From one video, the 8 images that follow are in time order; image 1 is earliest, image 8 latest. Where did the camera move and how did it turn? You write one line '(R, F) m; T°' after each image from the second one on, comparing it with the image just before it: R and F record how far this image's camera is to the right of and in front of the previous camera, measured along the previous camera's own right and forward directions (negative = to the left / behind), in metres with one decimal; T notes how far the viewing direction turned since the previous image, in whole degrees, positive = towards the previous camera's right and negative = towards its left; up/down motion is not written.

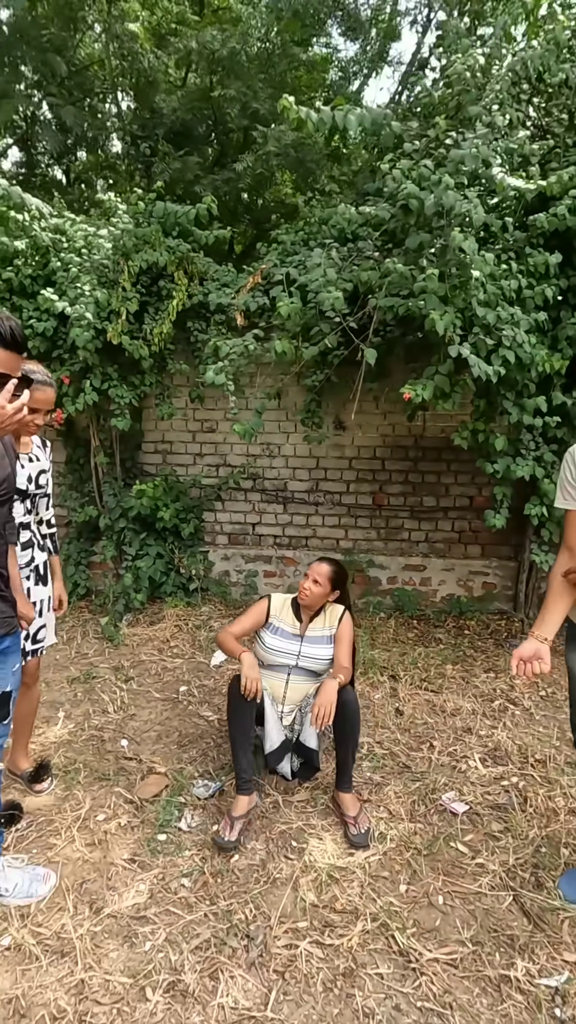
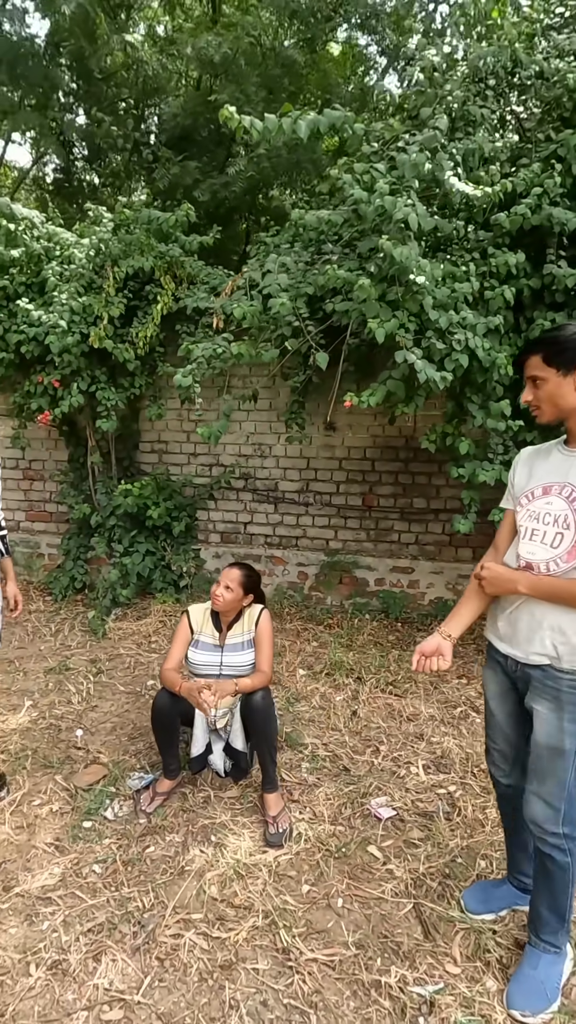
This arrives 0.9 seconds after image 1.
(+0.5, 0.0) m; -5°
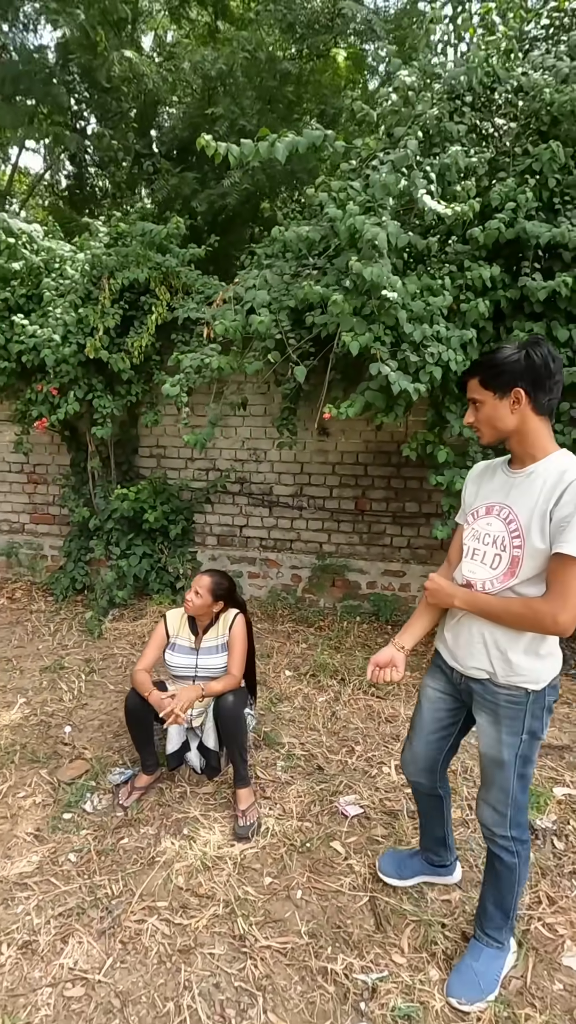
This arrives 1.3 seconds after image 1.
(+0.2, -0.1) m; -2°
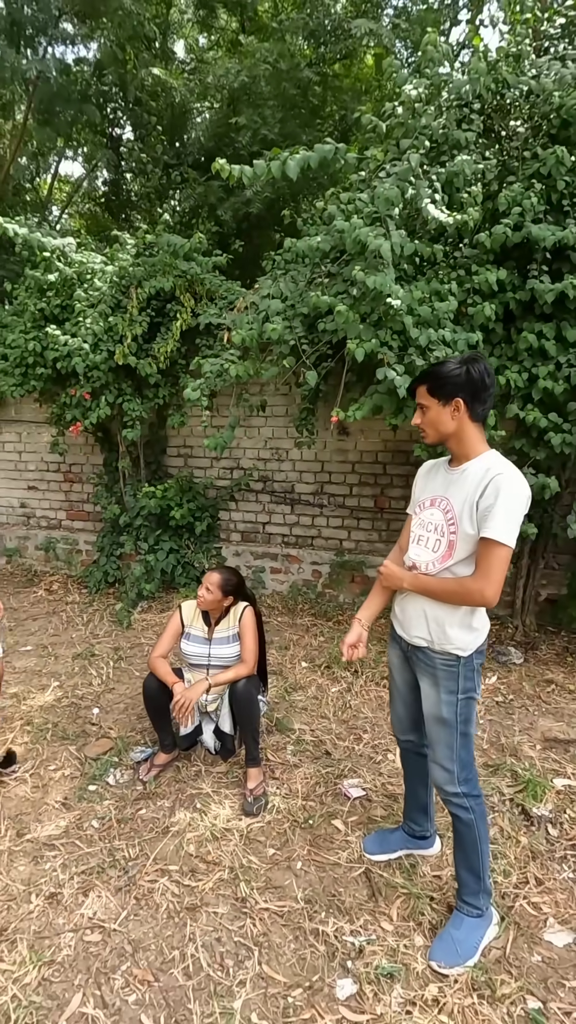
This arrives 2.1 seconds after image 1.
(+0.1, -0.1) m; -4°
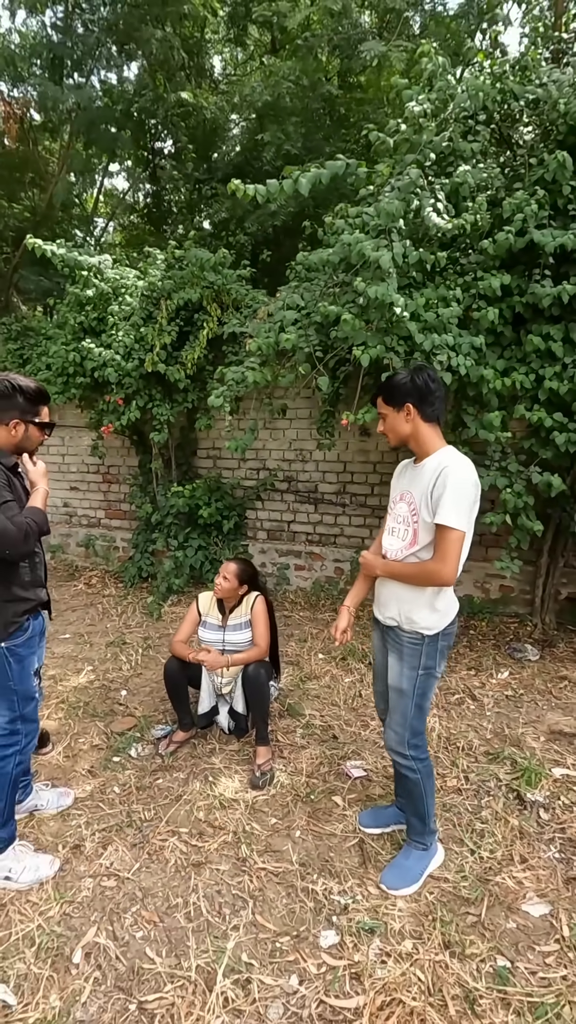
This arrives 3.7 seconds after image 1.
(+0.2, -0.2) m; -4°
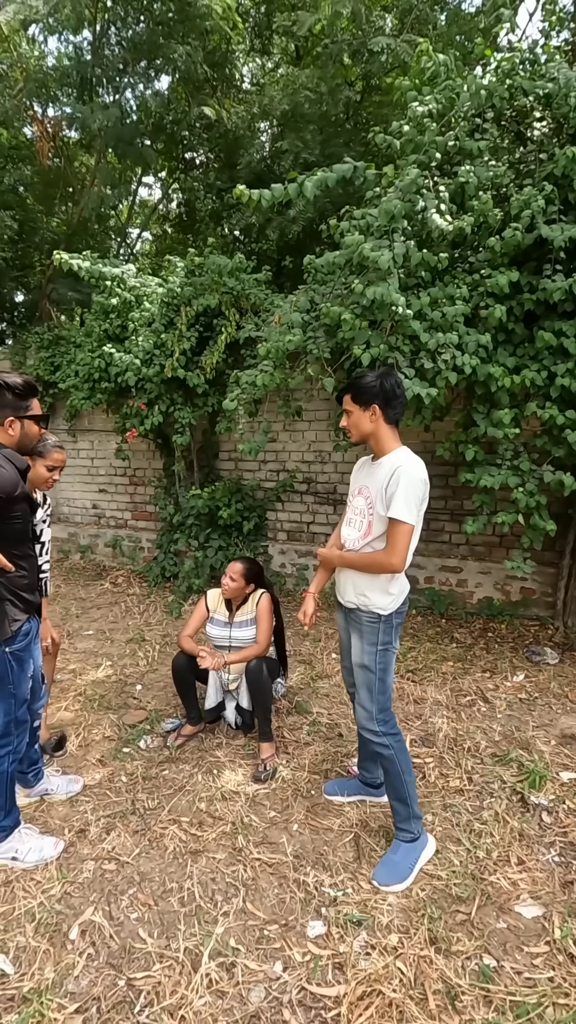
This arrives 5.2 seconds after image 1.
(+0.2, 0.0) m; -4°
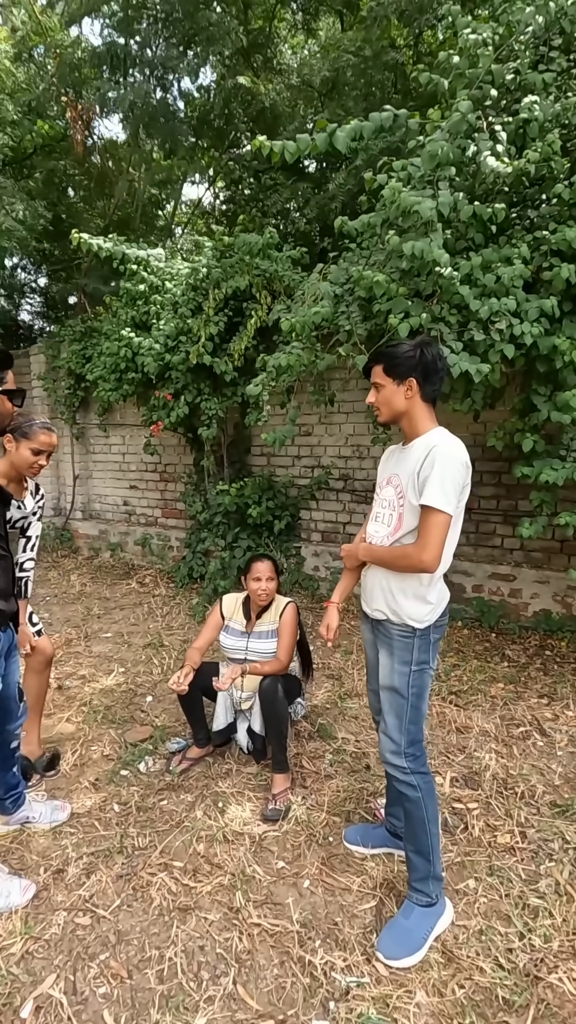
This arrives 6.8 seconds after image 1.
(+0.1, +0.4) m; -5°
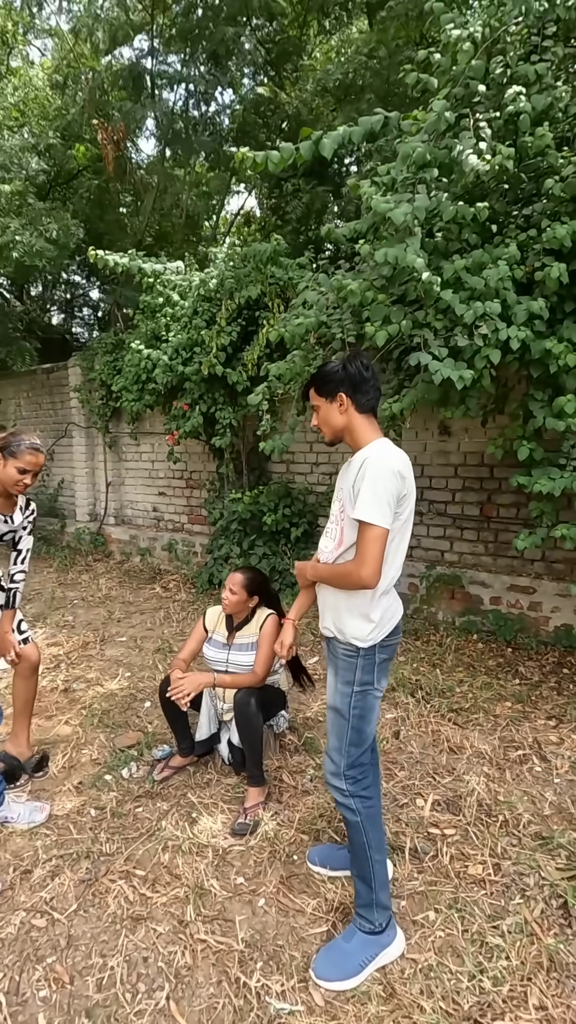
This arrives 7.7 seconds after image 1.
(+0.4, 0.0) m; -6°
